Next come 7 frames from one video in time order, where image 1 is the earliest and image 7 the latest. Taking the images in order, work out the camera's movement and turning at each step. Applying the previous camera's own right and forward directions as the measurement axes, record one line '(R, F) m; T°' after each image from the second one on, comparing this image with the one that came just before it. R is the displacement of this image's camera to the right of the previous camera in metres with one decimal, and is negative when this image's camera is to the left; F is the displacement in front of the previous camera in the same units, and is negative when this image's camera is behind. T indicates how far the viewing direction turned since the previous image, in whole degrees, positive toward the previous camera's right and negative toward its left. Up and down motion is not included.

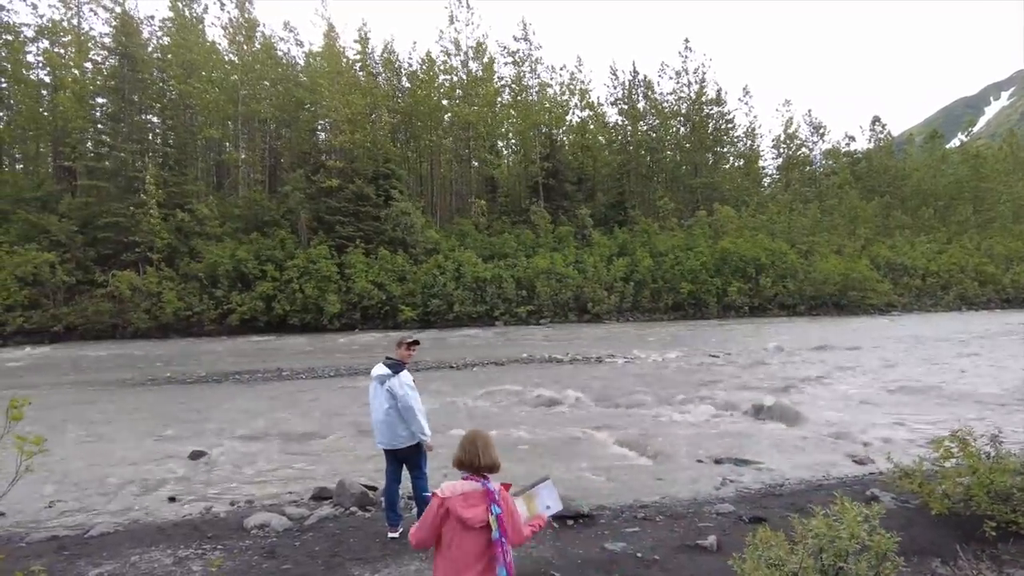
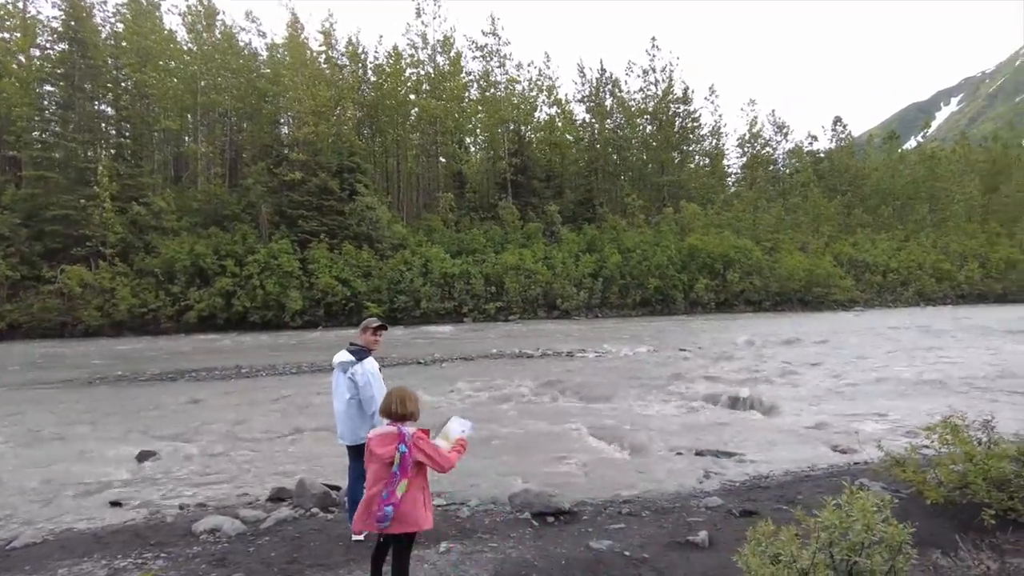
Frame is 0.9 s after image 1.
(-0.1, +0.5) m; +3°
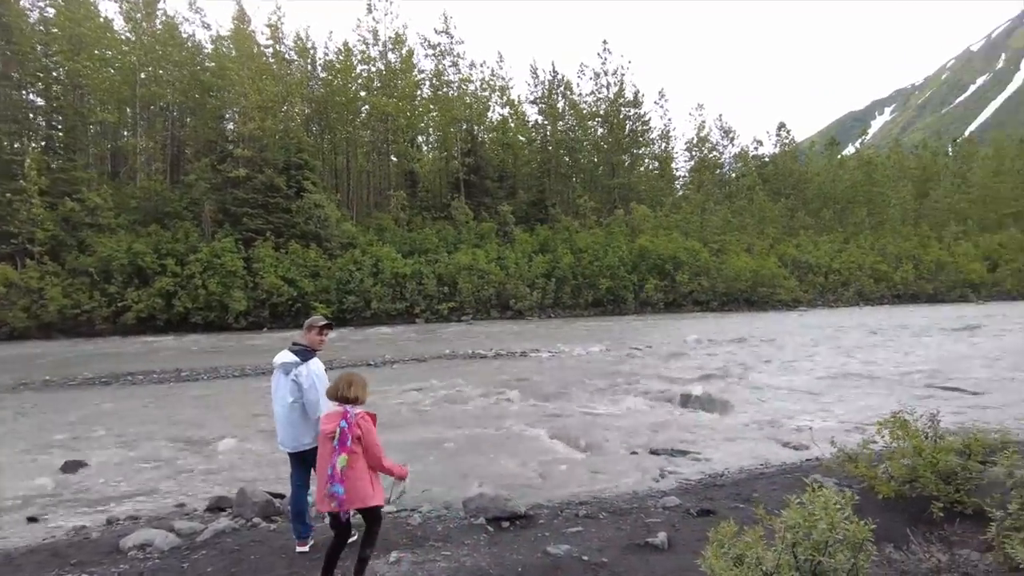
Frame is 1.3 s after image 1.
(0.0, +0.2) m; +4°
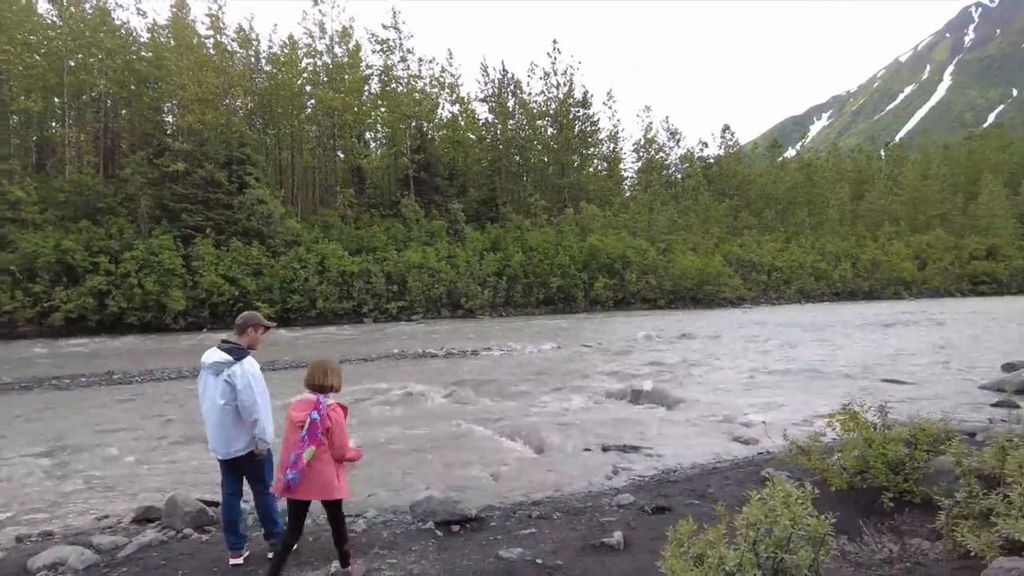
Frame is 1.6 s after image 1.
(0.0, +0.2) m; +4°
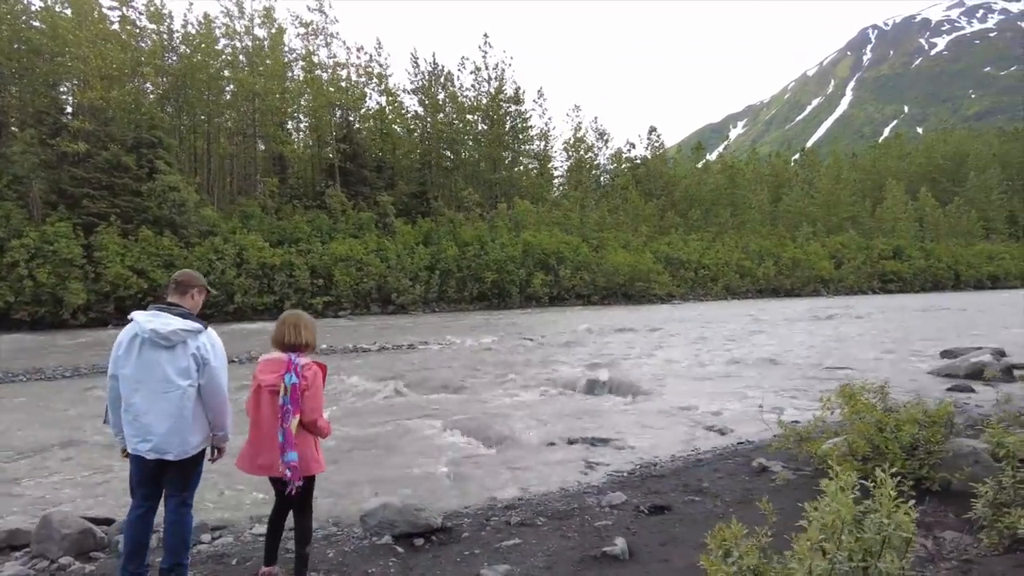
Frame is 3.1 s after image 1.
(-0.3, +1.0) m; +6°
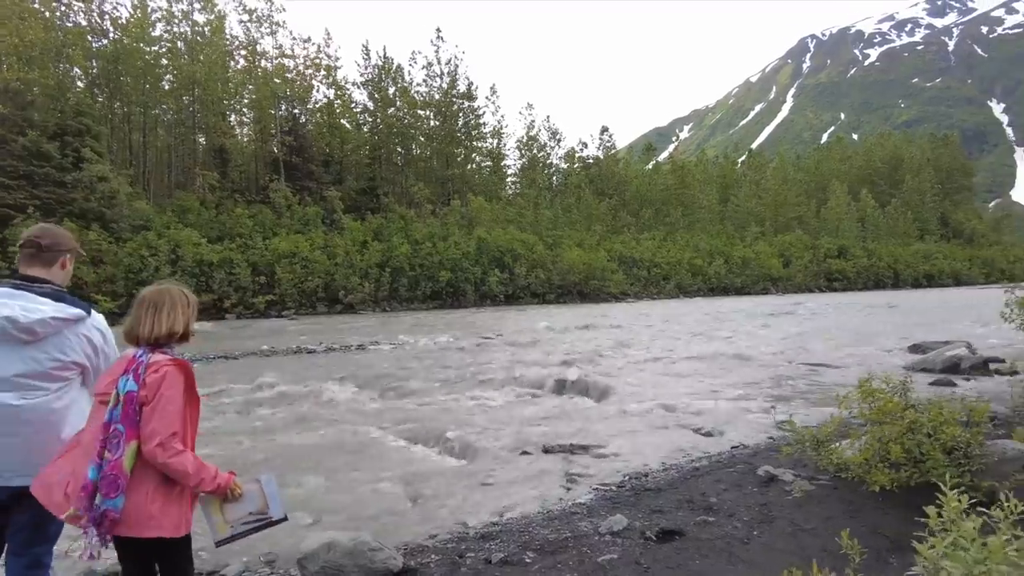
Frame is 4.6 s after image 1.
(-0.2, +0.9) m; +4°
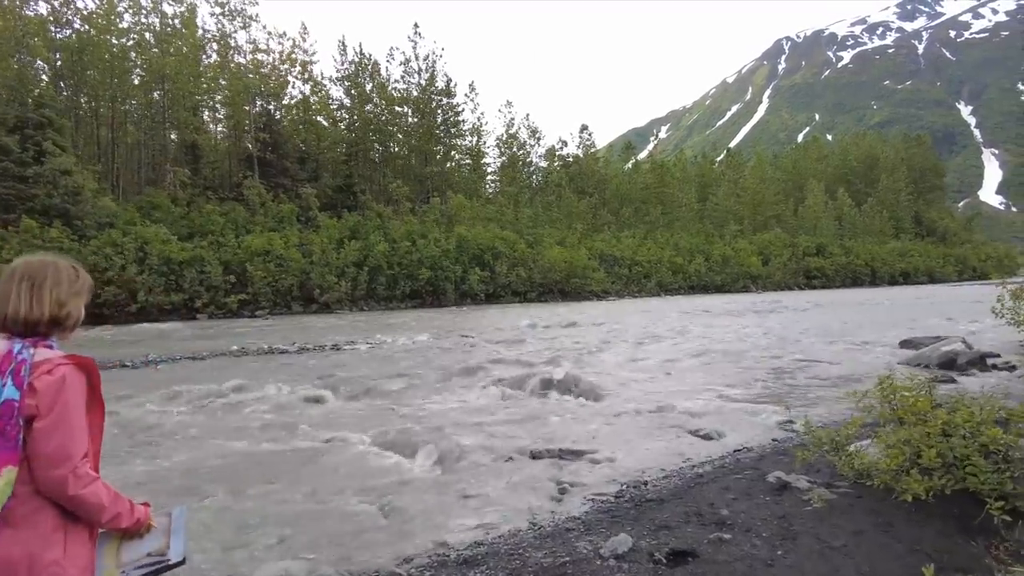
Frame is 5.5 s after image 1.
(0.0, +0.6) m; +2°
